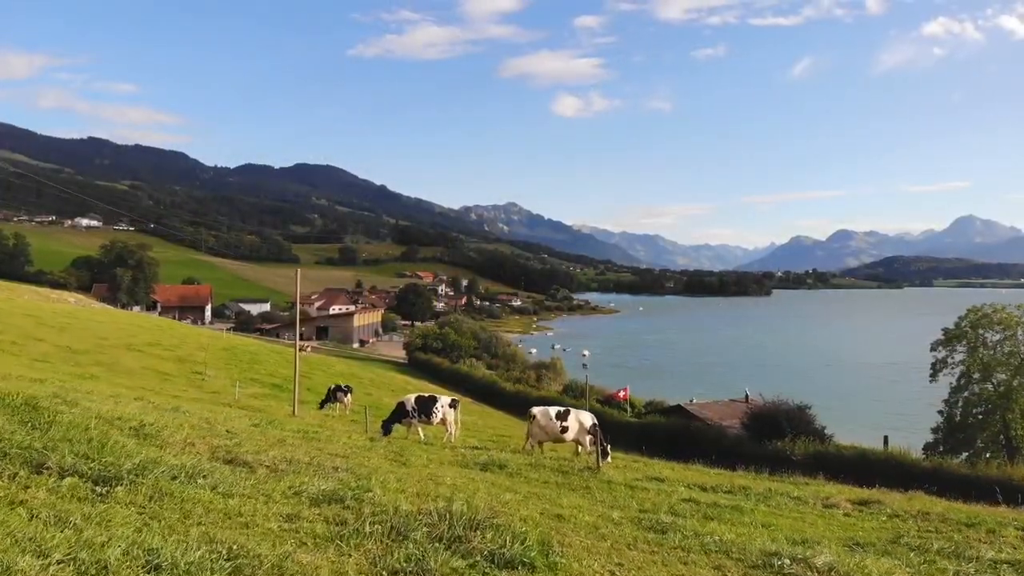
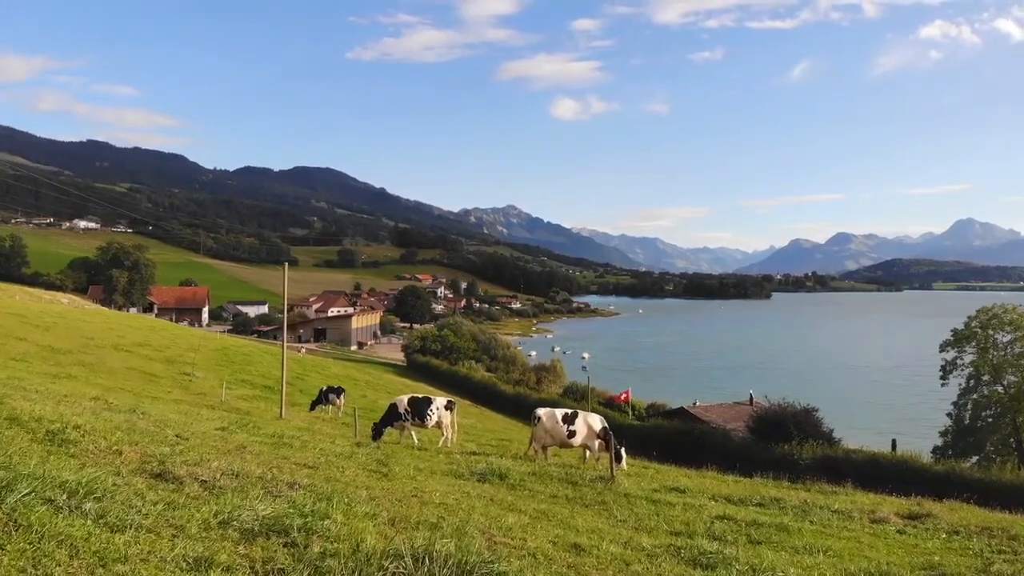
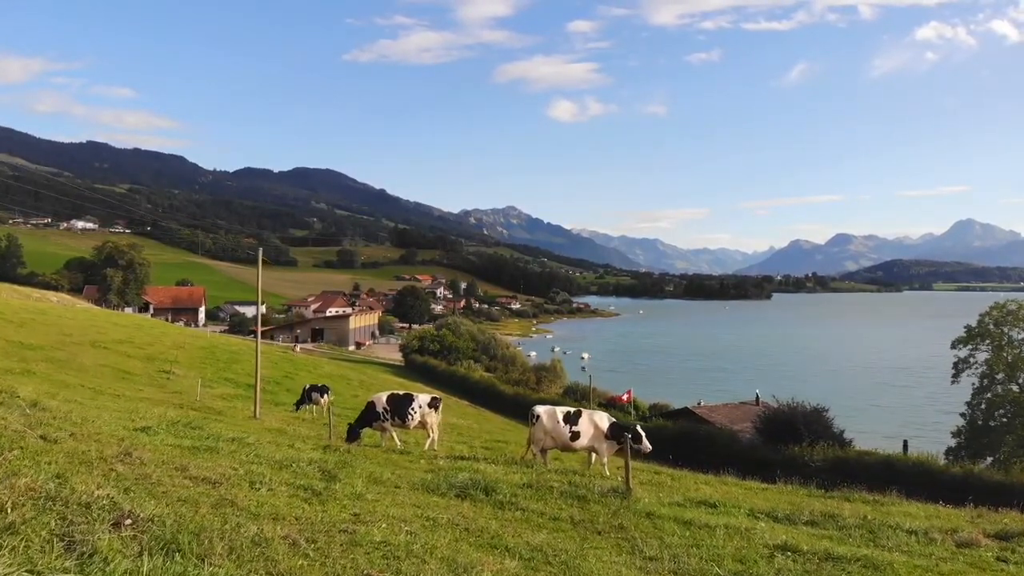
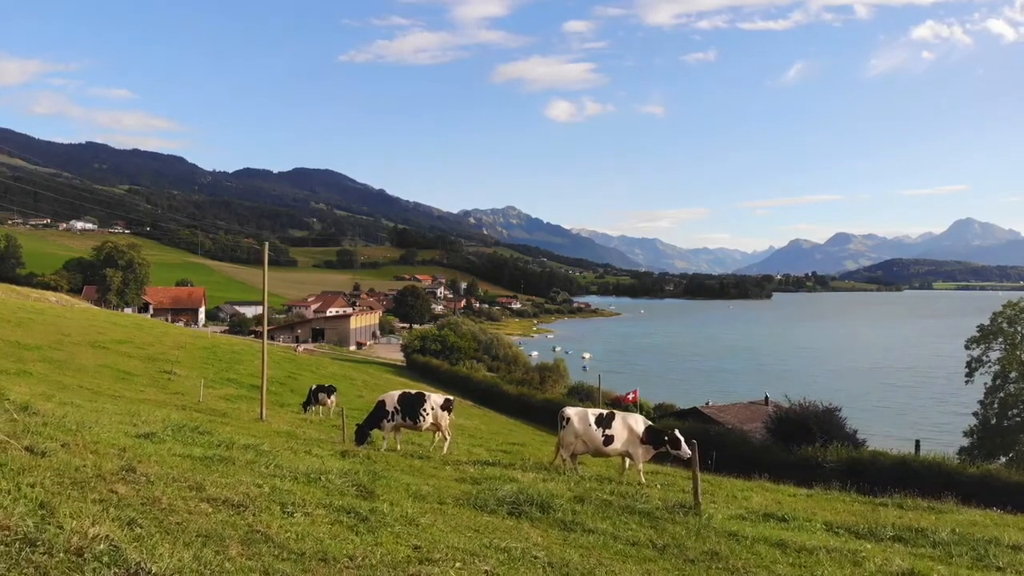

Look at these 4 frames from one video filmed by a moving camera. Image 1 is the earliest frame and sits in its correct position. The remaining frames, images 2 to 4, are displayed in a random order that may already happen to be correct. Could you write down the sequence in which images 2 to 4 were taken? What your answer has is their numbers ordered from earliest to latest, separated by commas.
2, 3, 4
